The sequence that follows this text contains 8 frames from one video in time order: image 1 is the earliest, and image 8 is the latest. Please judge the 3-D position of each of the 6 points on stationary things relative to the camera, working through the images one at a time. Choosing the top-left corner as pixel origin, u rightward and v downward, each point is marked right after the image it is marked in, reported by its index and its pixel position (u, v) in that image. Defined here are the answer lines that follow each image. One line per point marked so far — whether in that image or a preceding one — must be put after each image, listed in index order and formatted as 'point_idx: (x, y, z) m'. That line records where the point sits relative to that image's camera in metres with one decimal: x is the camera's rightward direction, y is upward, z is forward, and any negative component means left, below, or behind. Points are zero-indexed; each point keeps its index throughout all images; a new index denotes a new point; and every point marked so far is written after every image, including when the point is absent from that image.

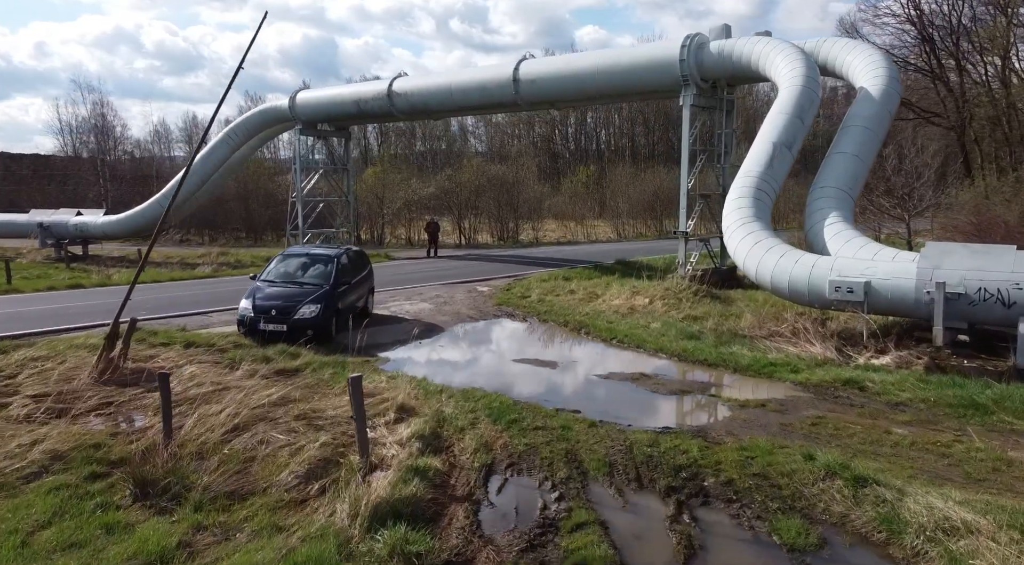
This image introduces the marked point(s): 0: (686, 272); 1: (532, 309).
0: (+4.0, +0.2, +18.6) m
1: (+0.4, -0.5, +15.3) m
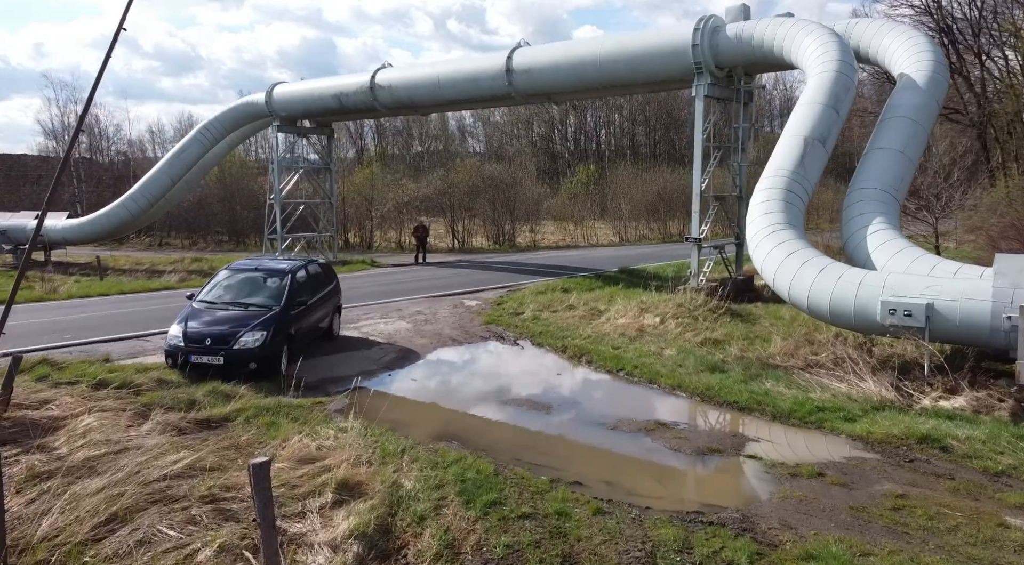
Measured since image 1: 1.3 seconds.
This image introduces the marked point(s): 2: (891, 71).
0: (+3.9, -0.1, +16.6) m
1: (+0.2, -0.8, +13.3) m
2: (+6.7, +3.7, +14.2) m
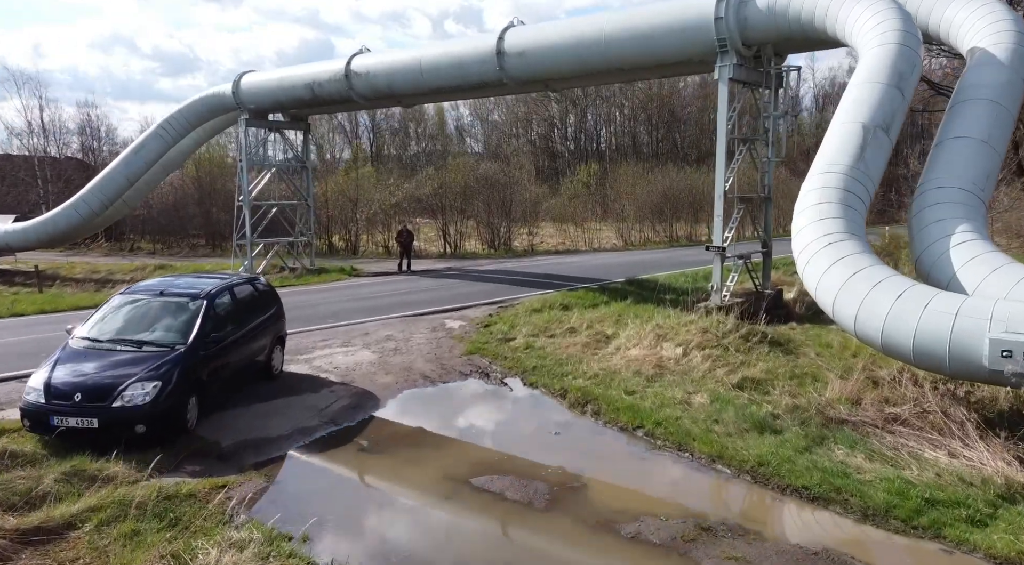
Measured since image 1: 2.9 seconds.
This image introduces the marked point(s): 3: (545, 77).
0: (+3.7, -0.3, +14.1) m
1: (0.0, -1.1, +10.8) m
2: (+6.5, +3.5, +11.7) m
3: (+0.7, +4.4, +17.0) m
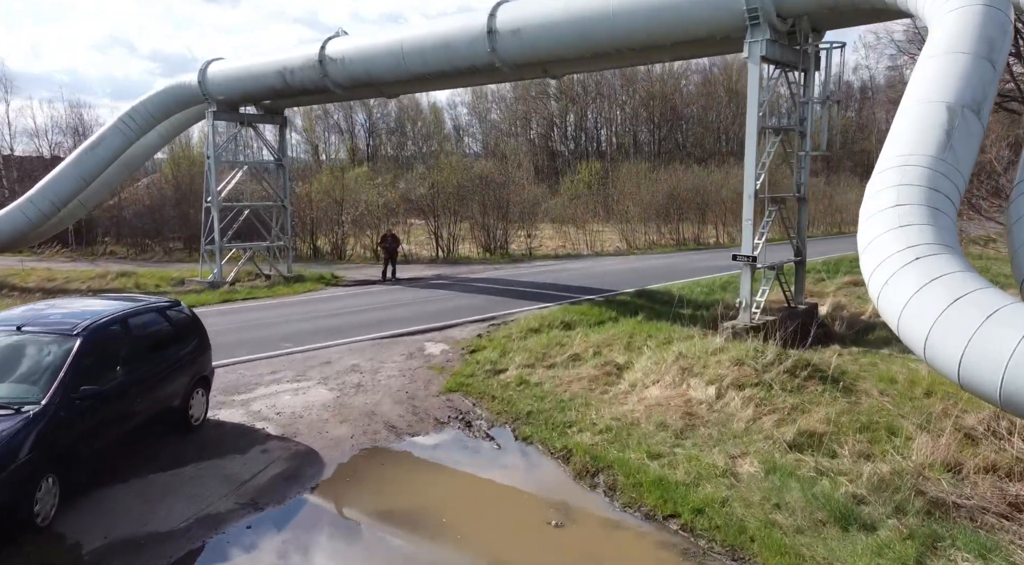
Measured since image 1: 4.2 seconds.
0: (+3.6, -0.6, +11.9) m
1: (-0.1, -1.3, +8.6) m
2: (+6.4, +3.2, +9.6) m
3: (+0.6, +4.1, +14.9) m
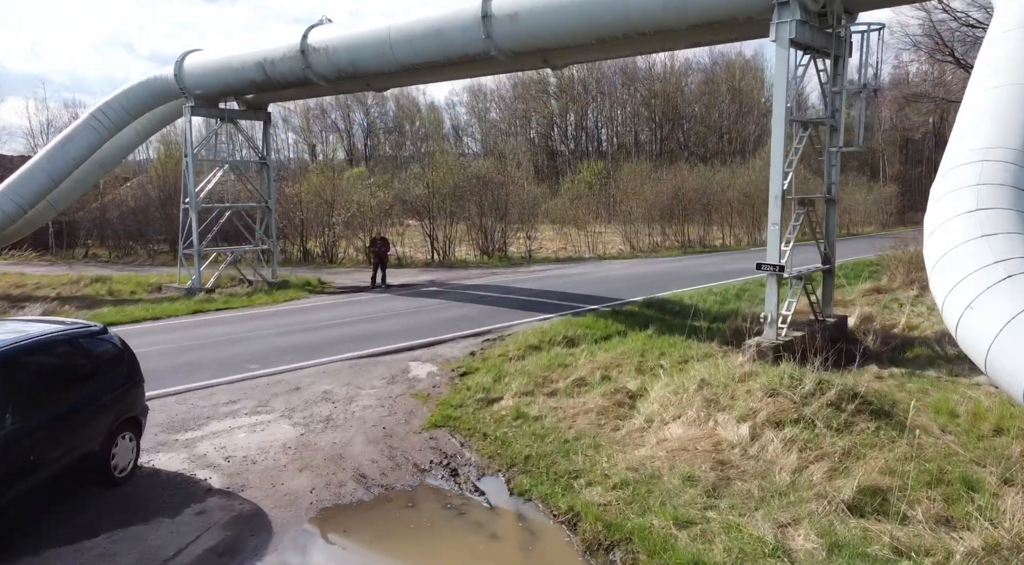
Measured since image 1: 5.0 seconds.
0: (+3.5, -0.7, +10.6) m
1: (-0.1, -1.5, +7.3) m
2: (+6.4, +3.1, +8.2) m
3: (+0.5, +4.0, +13.5) m
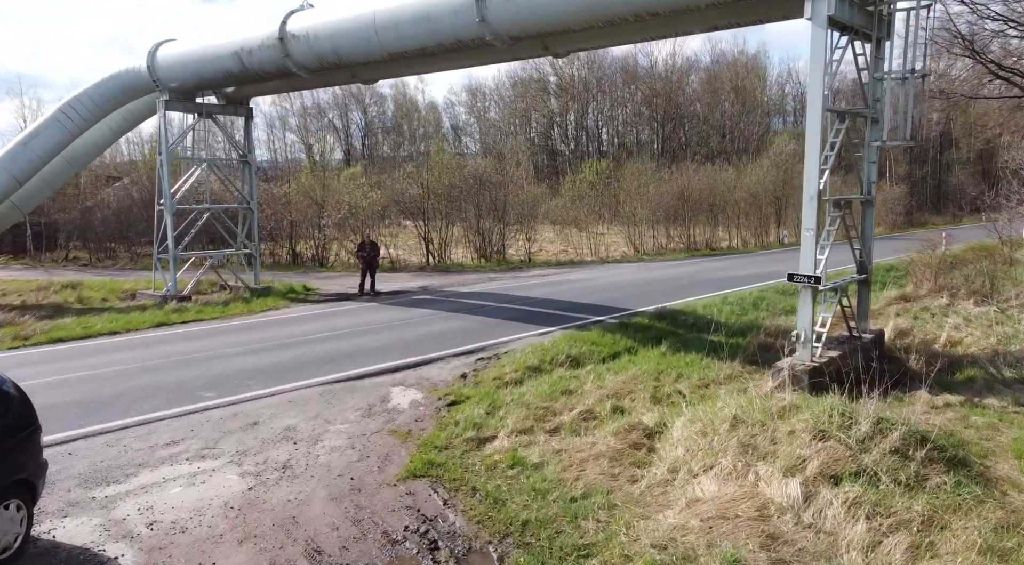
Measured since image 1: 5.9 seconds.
0: (+3.5, -0.9, +9.2) m
1: (-0.2, -1.6, +5.9) m
2: (+6.3, +2.9, +6.9) m
3: (+0.5, +3.8, +12.2) m
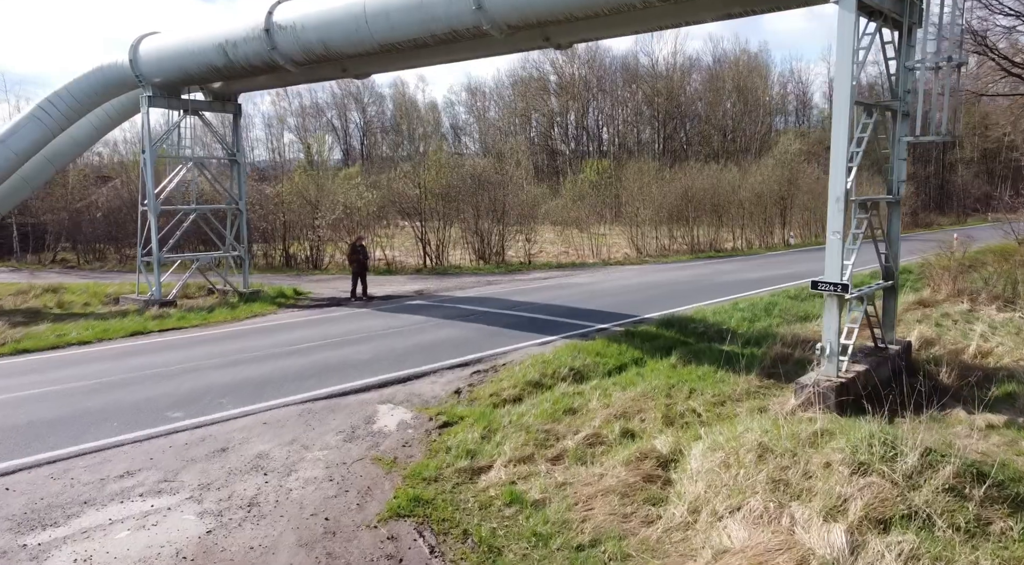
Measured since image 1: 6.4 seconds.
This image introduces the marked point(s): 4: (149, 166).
0: (+3.5, -1.0, +8.4) m
1: (-0.2, -1.7, +5.1) m
2: (+6.3, +2.8, +6.1) m
3: (+0.5, +3.7, +11.4) m
4: (-8.1, +2.6, +18.0) m
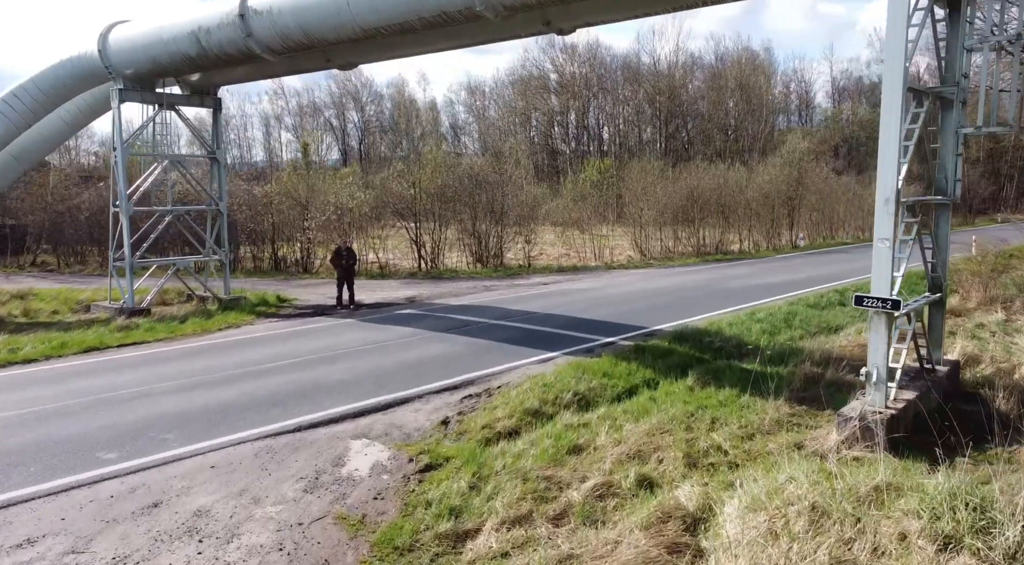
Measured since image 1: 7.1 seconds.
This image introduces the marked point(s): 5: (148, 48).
0: (+3.4, -1.1, +7.2) m
1: (-0.2, -1.8, +3.9) m
2: (+6.3, +2.7, +4.8) m
3: (+0.4, +3.6, +10.1) m
4: (-8.2, +2.5, +16.8) m
5: (-6.9, +4.5, +15.3) m
